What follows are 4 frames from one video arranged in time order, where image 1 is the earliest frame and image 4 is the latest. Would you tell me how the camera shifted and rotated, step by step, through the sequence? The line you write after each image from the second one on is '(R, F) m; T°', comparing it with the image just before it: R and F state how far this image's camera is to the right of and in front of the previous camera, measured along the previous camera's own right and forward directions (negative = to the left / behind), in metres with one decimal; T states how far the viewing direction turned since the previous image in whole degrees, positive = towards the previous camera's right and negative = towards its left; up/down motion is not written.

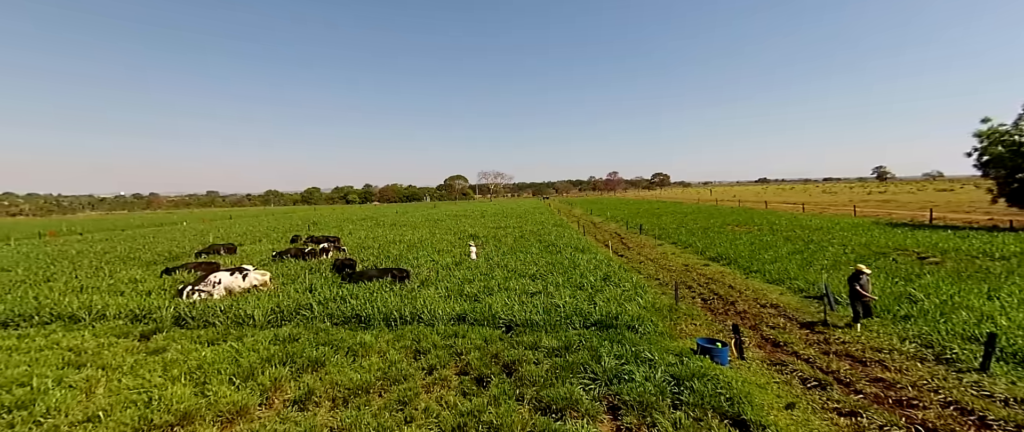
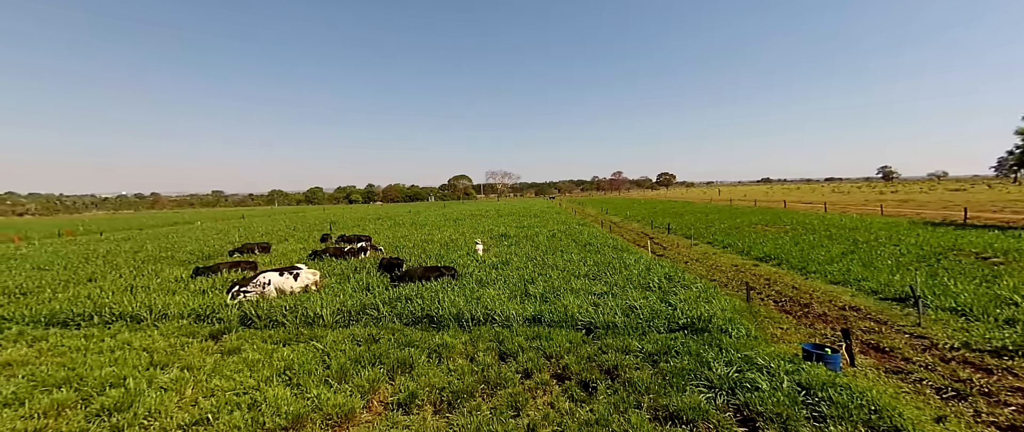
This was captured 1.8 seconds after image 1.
(-1.4, +0.2) m; -1°
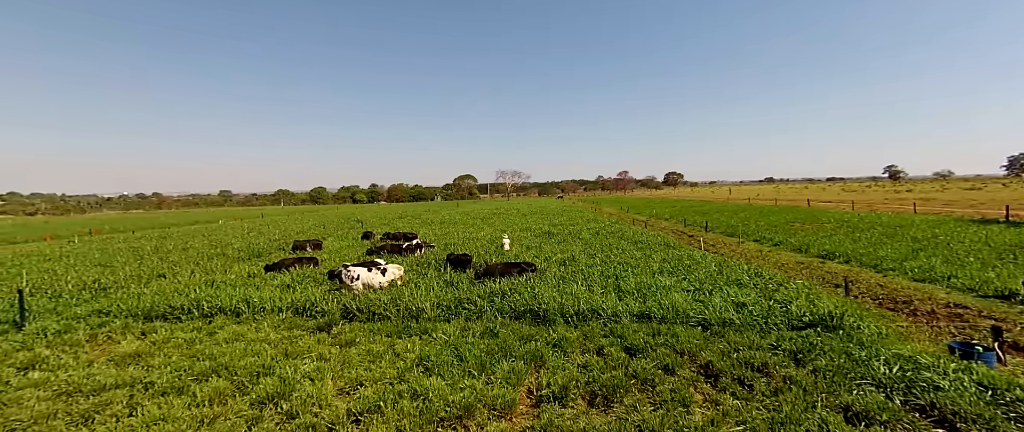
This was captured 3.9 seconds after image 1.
(-1.9, 0.0) m; -1°
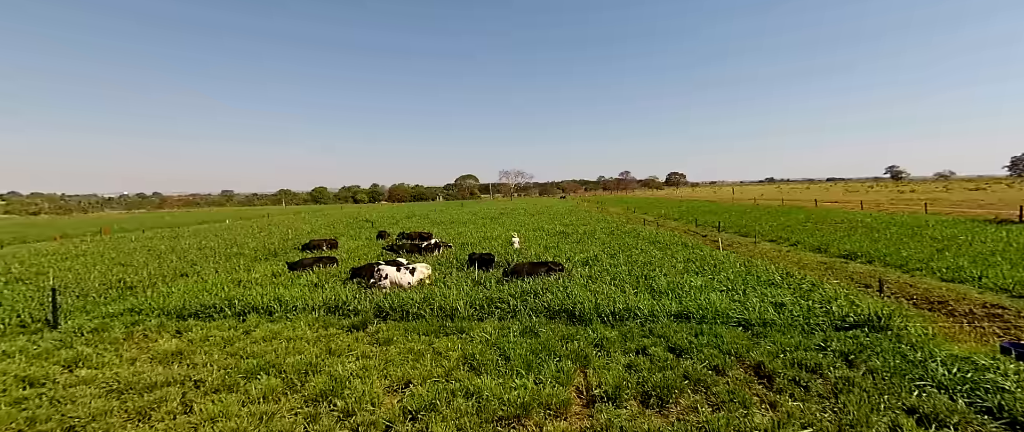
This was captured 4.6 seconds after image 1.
(-0.7, 0.0) m; 0°
